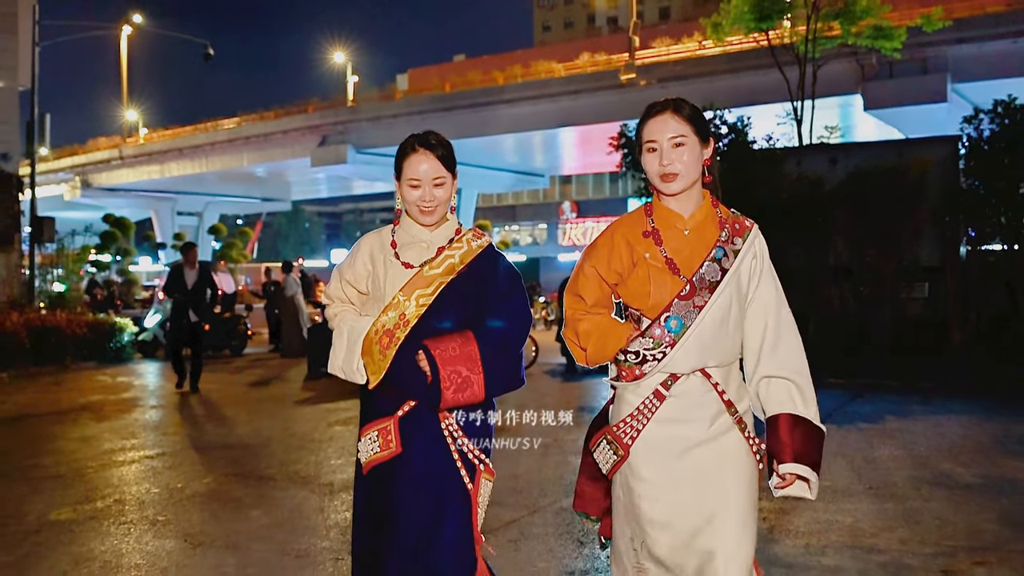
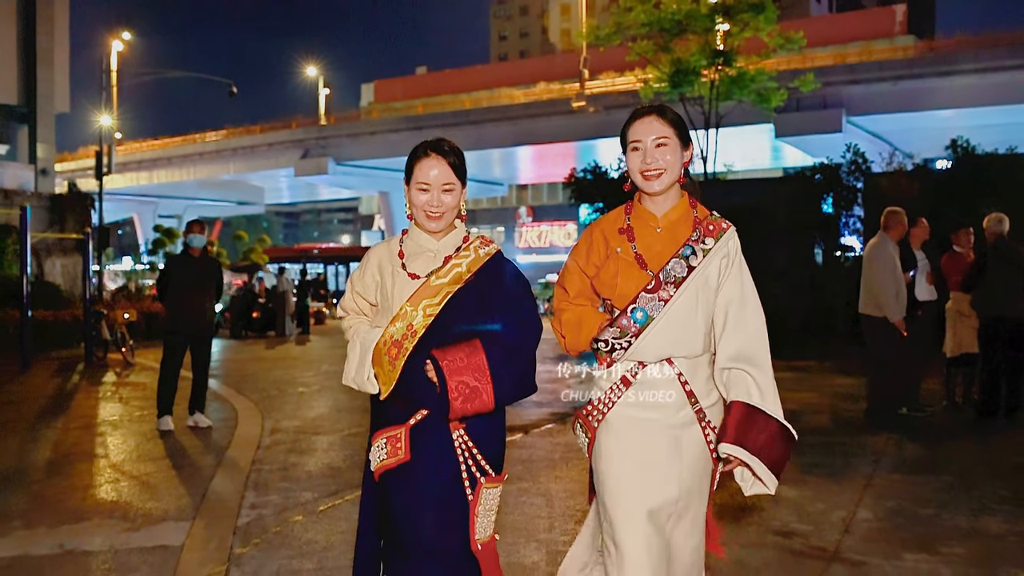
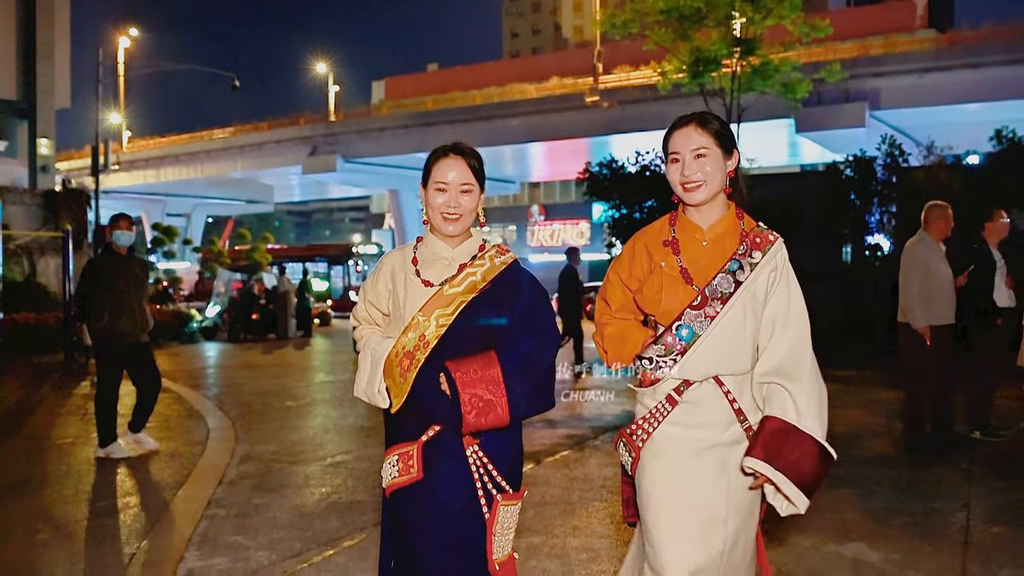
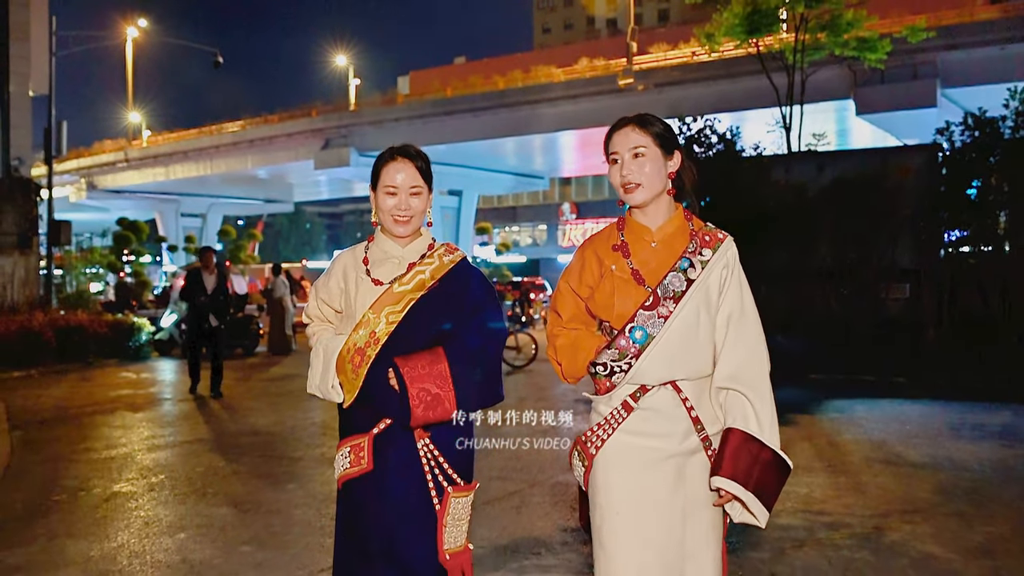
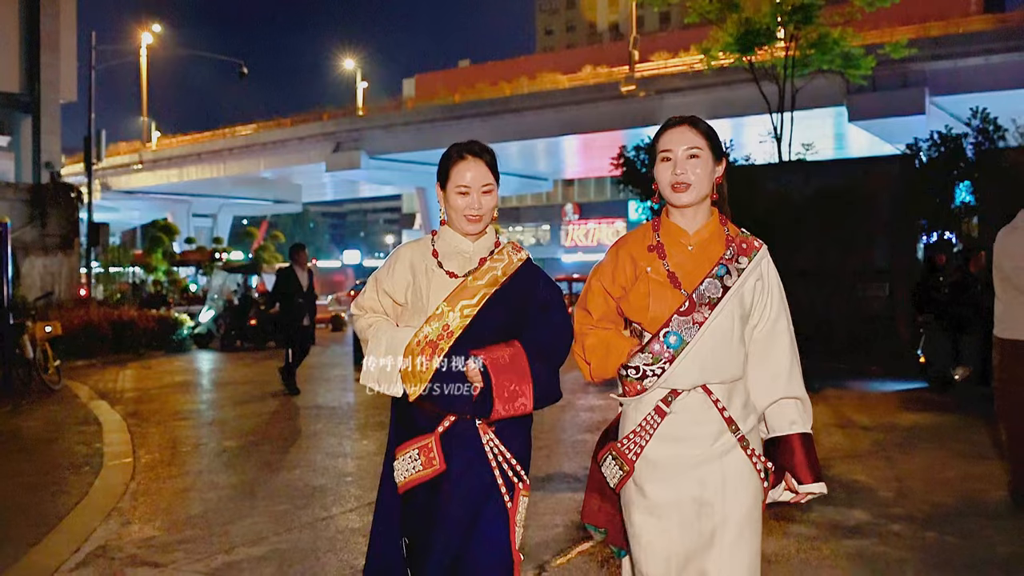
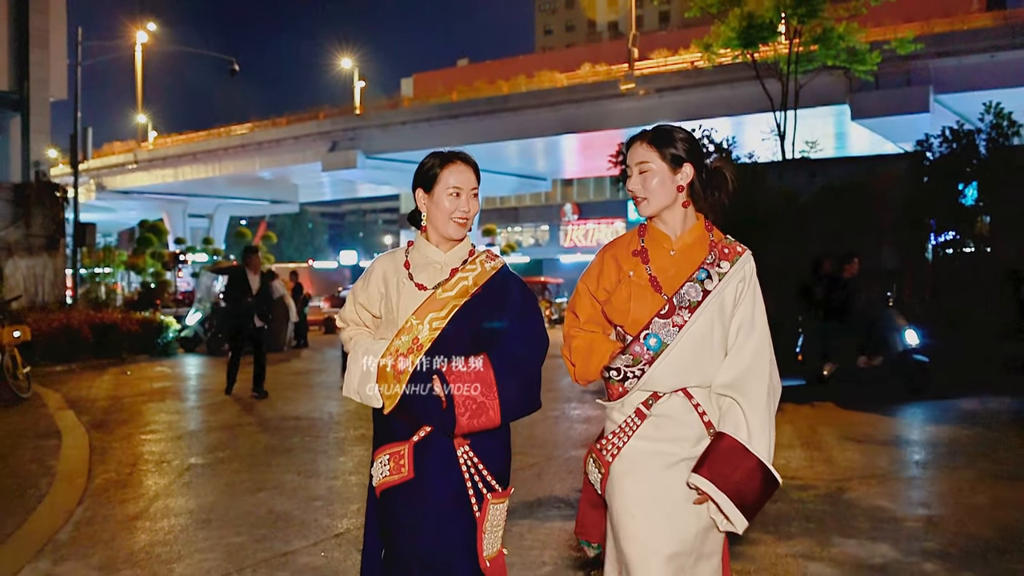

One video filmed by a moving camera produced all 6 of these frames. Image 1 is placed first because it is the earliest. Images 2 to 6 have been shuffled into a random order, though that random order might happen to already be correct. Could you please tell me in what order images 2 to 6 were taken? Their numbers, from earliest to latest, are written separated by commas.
4, 6, 5, 3, 2
